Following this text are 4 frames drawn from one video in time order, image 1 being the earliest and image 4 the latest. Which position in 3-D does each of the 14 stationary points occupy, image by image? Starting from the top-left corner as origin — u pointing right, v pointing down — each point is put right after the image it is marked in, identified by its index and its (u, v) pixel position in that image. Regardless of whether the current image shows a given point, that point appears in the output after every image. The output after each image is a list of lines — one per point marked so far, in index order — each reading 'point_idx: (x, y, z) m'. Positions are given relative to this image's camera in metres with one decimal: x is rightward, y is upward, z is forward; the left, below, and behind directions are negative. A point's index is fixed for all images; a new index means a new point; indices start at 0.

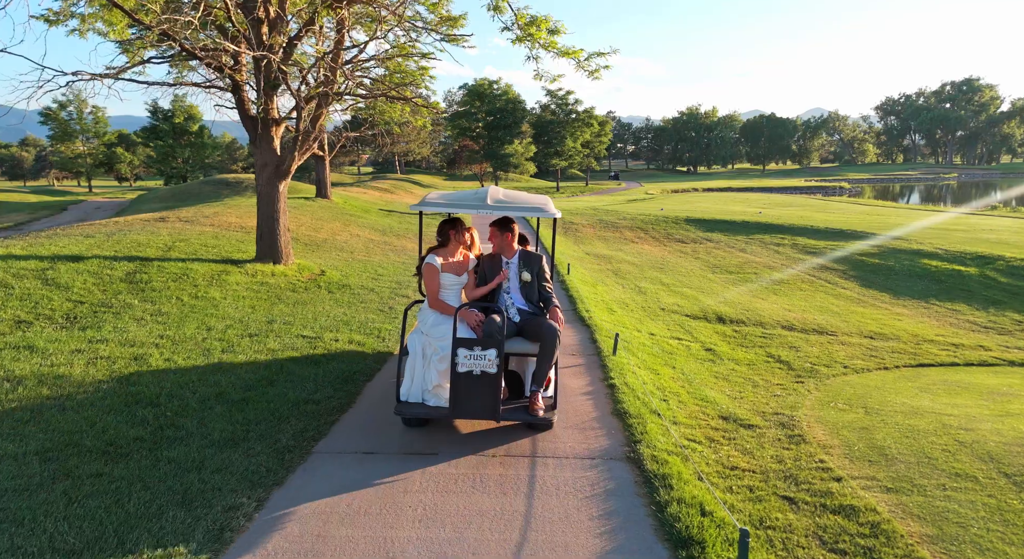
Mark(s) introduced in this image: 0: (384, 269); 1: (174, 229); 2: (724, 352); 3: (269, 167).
0: (-2.7, +0.2, +13.6) m
1: (-7.4, +1.1, +14.2) m
2: (+2.9, -1.0, +9.0) m
3: (-4.2, +2.0, +11.3) m
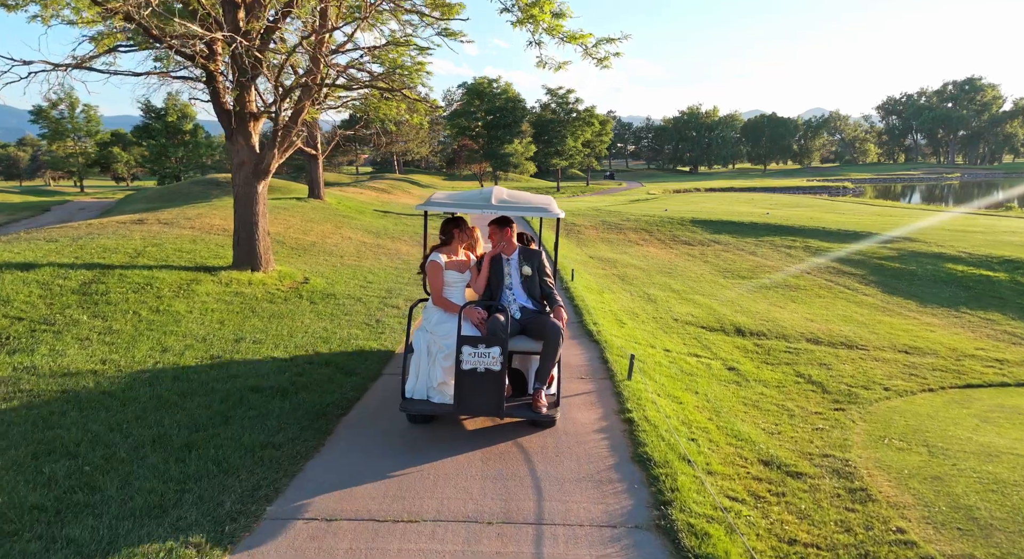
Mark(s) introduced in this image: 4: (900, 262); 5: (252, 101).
0: (-2.7, +0.1, +12.6) m
1: (-7.4, +1.0, +13.3) m
2: (+2.9, -1.2, +8.1) m
3: (-4.2, +1.8, +10.4) m
4: (+10.5, +0.4, +17.6) m
5: (-4.1, +2.8, +10.4) m
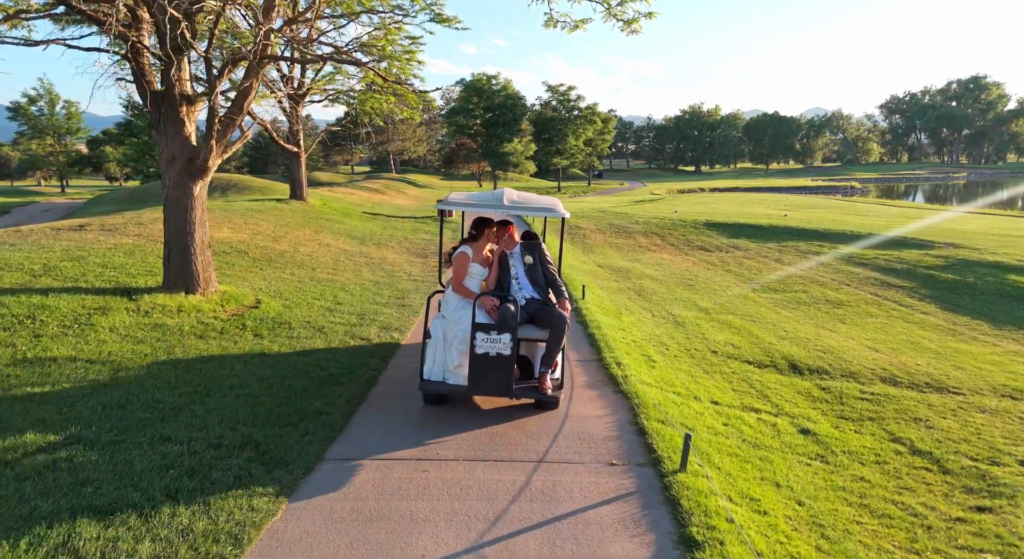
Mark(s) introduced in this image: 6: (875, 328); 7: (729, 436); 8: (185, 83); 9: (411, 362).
0: (-2.7, -0.2, +10.5) m
1: (-7.4, +0.7, +11.2) m
2: (+2.9, -1.5, +6.0) m
3: (-4.2, +1.5, +8.3) m
4: (+10.5, +0.1, +15.5) m
5: (-4.1, +2.5, +8.3) m
6: (+6.3, -0.8, +11.3) m
7: (+1.9, -1.3, +5.6) m
8: (-4.1, +2.5, +8.2) m
9: (-1.1, -0.9, +7.0) m
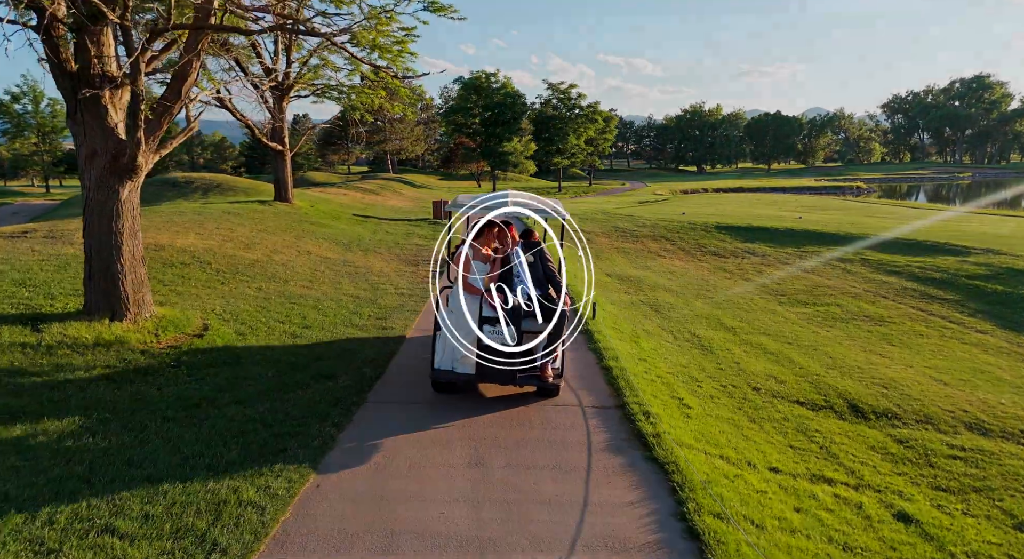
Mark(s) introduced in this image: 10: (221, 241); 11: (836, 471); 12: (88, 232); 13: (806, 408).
0: (-2.7, -0.5, +9.0) m
1: (-7.4, +0.4, +9.6) m
2: (+2.9, -1.7, +4.4) m
3: (-4.3, +1.3, +6.7) m
4: (+10.5, -0.1, +14.0) m
5: (-4.1, +2.3, +6.7) m
6: (+6.3, -1.1, +9.7) m
7: (+1.9, -1.6, +4.1) m
8: (-4.1, +2.2, +6.7) m
9: (-1.1, -1.1, +5.5) m
10: (-6.0, +0.8, +13.5) m
11: (+2.6, -1.5, +5.3) m
12: (-4.4, +0.5, +6.8) m
13: (+3.1, -1.3, +6.9) m
